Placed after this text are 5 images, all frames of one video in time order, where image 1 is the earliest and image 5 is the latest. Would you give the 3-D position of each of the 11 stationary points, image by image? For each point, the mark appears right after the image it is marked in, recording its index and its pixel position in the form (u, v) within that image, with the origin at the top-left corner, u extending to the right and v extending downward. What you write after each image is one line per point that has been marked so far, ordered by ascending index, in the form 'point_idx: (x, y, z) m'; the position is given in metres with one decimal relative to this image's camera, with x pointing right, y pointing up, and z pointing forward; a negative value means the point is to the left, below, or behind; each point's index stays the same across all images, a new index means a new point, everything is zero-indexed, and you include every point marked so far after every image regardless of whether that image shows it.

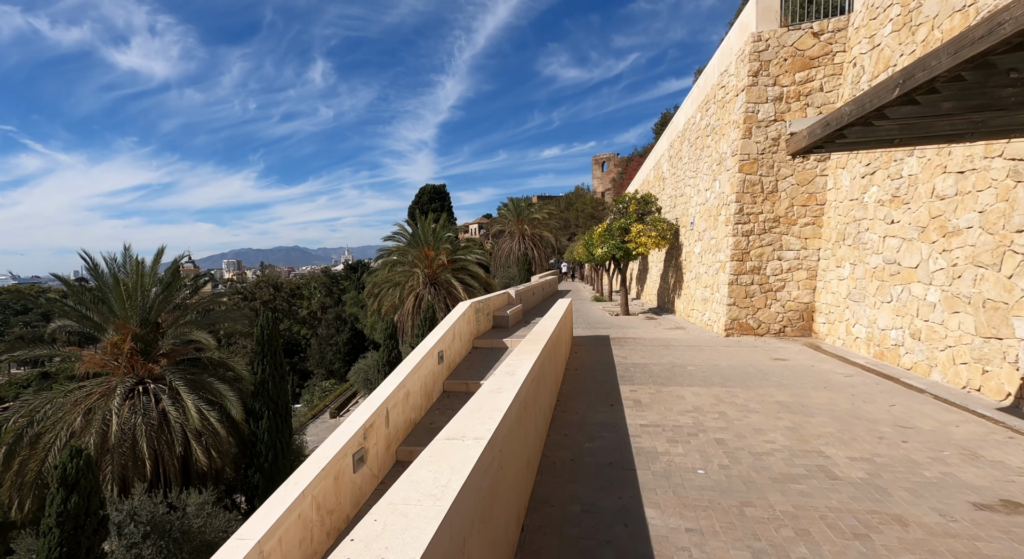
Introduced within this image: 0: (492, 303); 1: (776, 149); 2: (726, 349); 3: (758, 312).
0: (-0.5, -0.6, +12.5) m
1: (+5.4, +2.7, +9.8) m
2: (+3.9, -1.3, +8.8) m
3: (+5.2, -0.7, +10.1) m
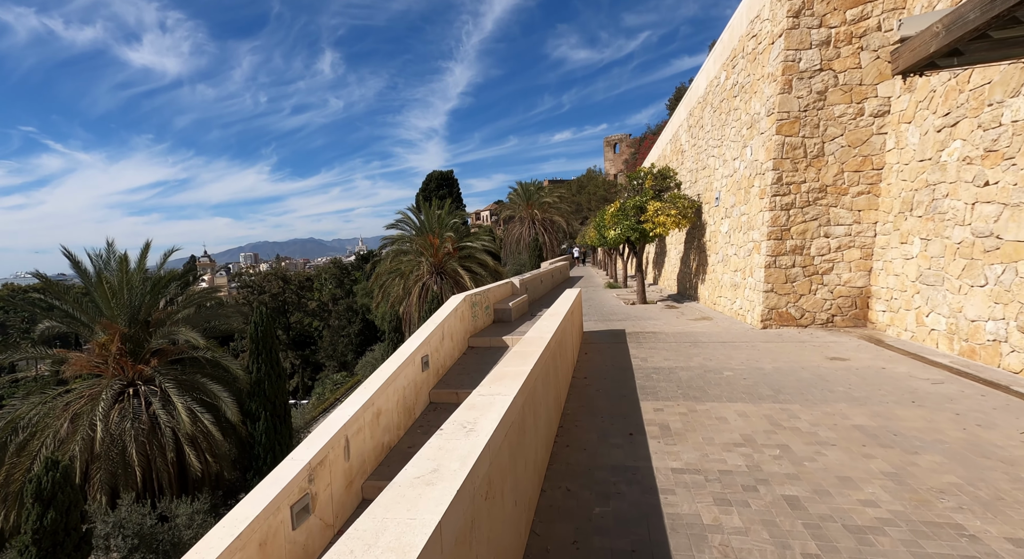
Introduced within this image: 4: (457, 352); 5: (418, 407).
0: (-0.4, -0.4, +11.1) m
1: (+5.3, +3.0, +8.2) m
2: (+3.9, -1.0, +7.3) m
3: (+5.2, -0.4, +8.6) m
4: (-1.0, -1.3, +8.6) m
5: (-1.3, -1.8, +6.7) m
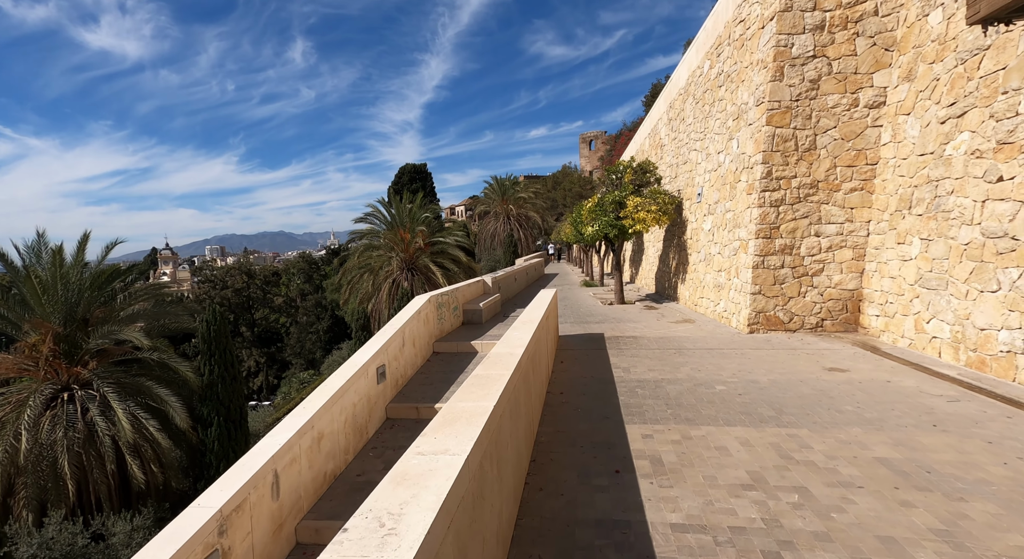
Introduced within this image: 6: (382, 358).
0: (-1.1, -0.3, +10.3) m
1: (+4.9, +3.0, +7.7) m
2: (+3.4, -1.0, +6.7) m
3: (+4.6, -0.4, +8.0) m
4: (-1.5, -1.3, +7.7) m
5: (-1.7, -1.8, +5.9) m
6: (-1.7, -1.0, +6.3) m
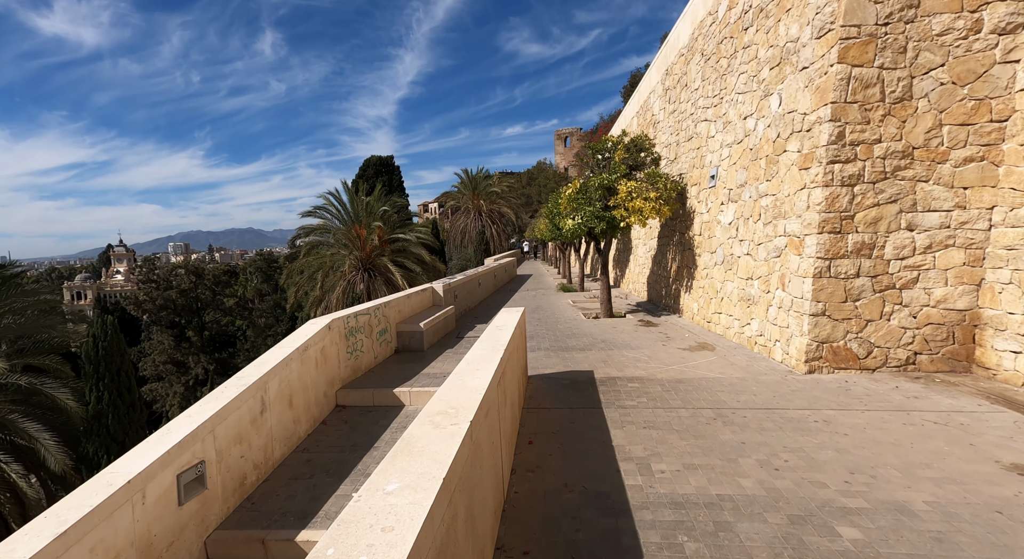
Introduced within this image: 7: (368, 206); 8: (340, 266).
0: (-1.8, -0.5, +7.4) m
1: (+4.3, +2.8, +5.1) m
2: (+2.9, -1.2, +4.1) m
3: (+4.0, -0.6, +5.4) m
4: (-2.1, -1.5, +4.8) m
5: (-2.2, -2.0, +3.0) m
6: (-2.2, -1.2, +3.4) m
7: (-5.8, +2.9, +19.0) m
8: (-6.9, +0.6, +19.0) m
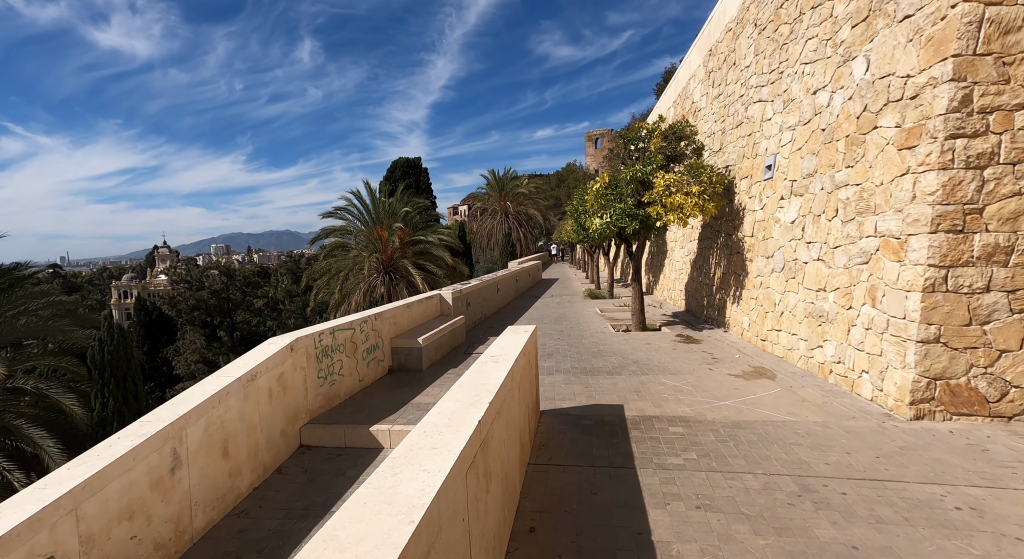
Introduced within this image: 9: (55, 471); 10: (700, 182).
0: (-1.6, -0.6, +6.3) m
1: (+4.3, +2.7, +3.7) m
2: (+2.9, -1.3, +2.7) m
3: (+4.1, -0.7, +4.0) m
4: (-2.0, -1.5, +3.8) m
5: (-2.3, -2.0, +1.9) m
6: (-2.3, -1.3, +2.4) m
7: (-4.9, +2.8, +18.1) m
8: (-6.0, +0.4, +18.2) m
9: (-2.5, -1.0, +2.7) m
10: (+3.3, +1.7, +8.4) m
